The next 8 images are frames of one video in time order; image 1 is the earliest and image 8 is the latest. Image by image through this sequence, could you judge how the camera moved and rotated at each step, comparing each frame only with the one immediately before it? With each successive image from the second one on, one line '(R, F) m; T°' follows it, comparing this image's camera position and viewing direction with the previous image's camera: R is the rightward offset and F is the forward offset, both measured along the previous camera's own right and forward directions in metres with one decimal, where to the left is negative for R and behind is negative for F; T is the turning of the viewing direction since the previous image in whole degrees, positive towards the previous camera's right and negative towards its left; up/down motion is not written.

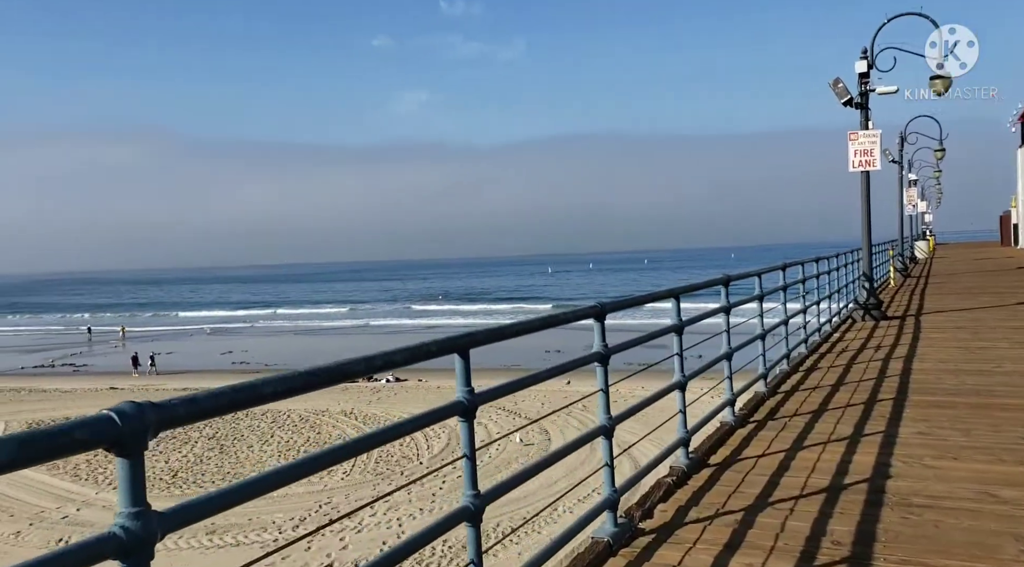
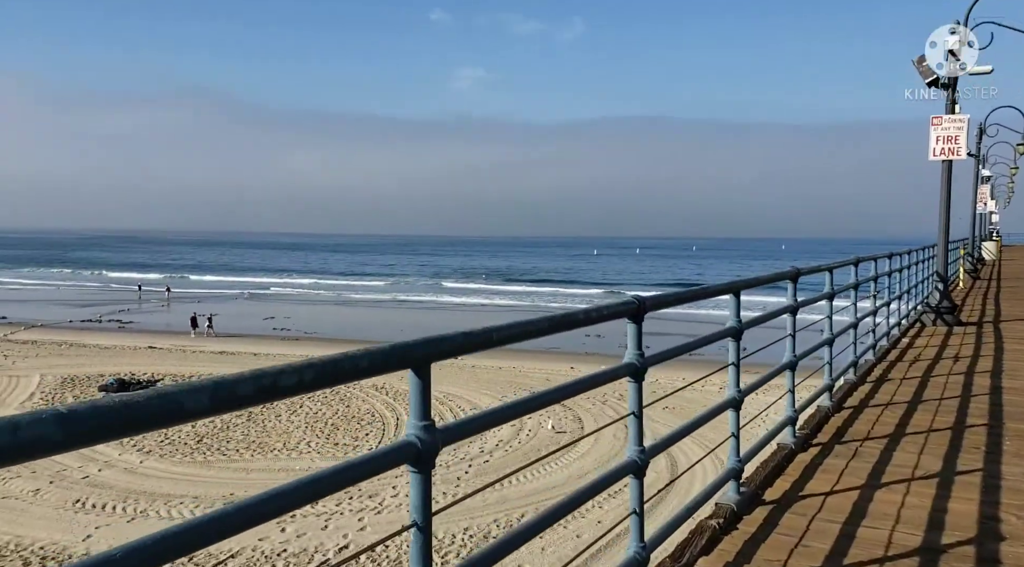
(+0.1, +0.6) m; -3°
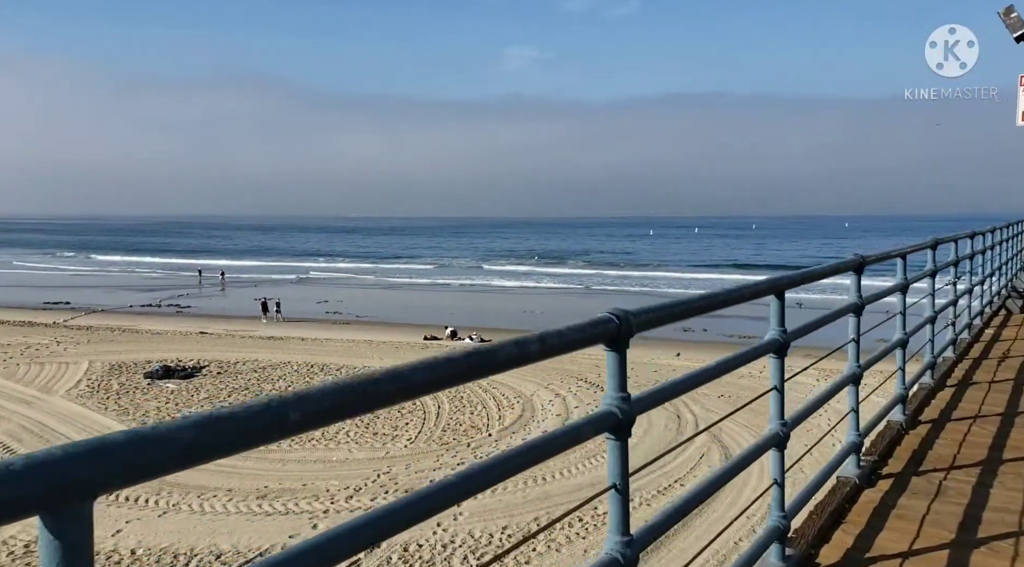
(+0.2, +0.6) m; -4°
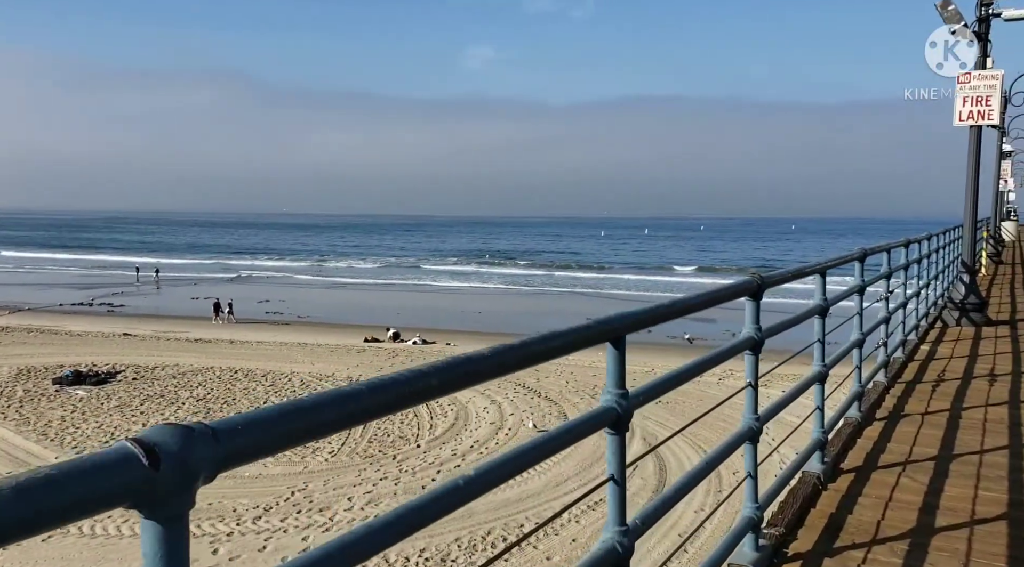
(+0.3, +0.6) m; +3°
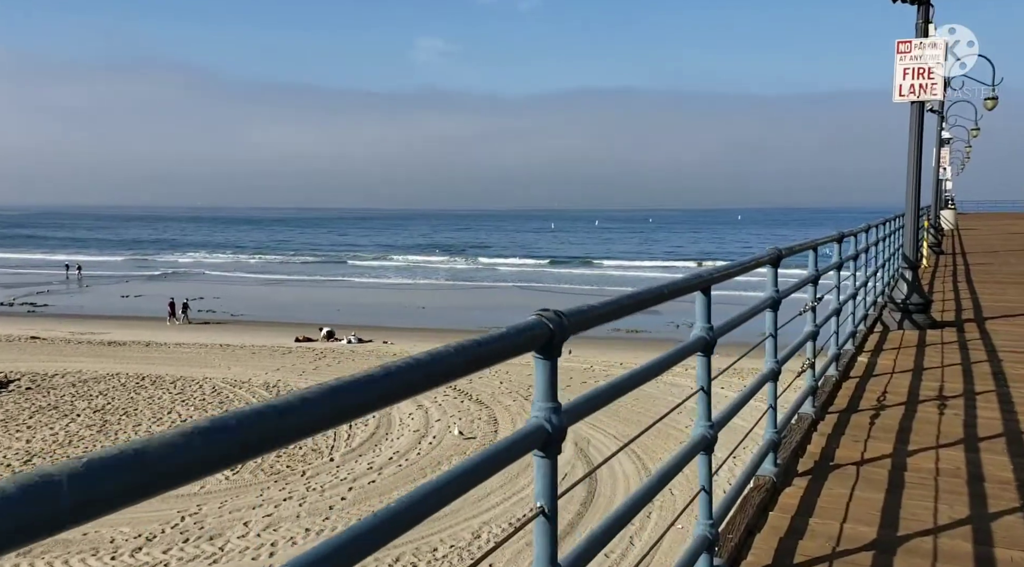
(+0.4, +0.8) m; +3°
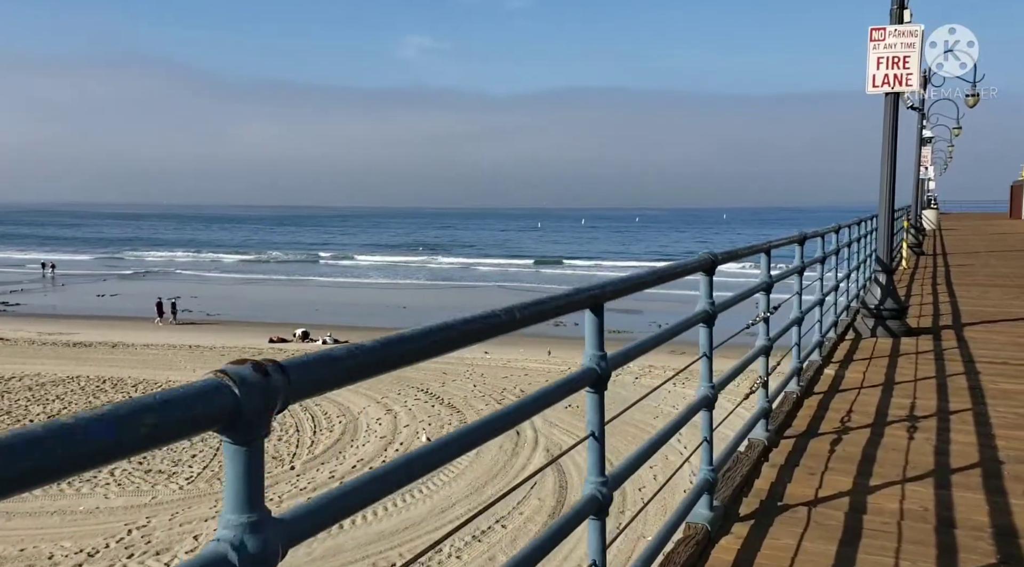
(+0.2, +0.4) m; +1°
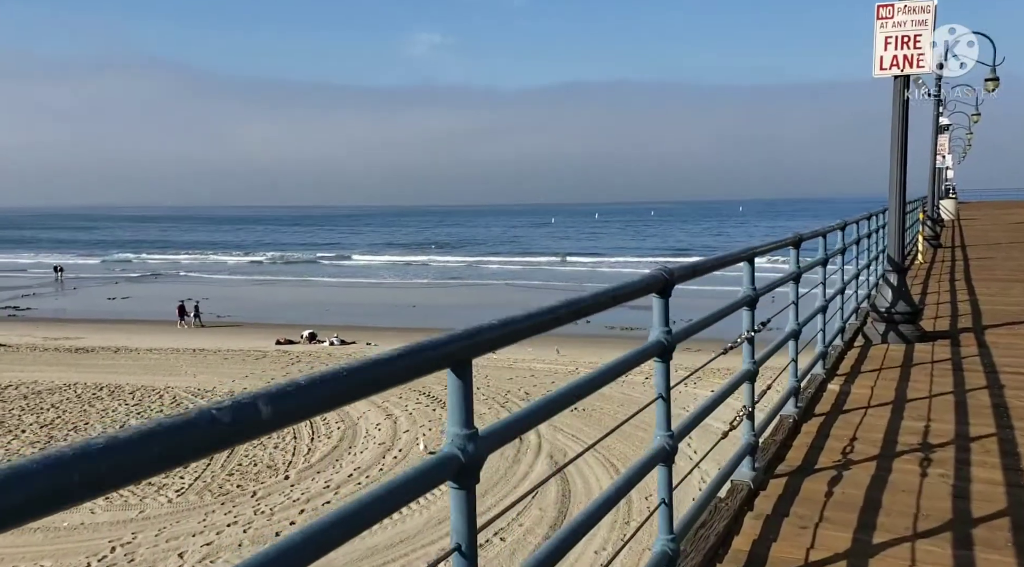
(+0.2, +0.4) m; -1°
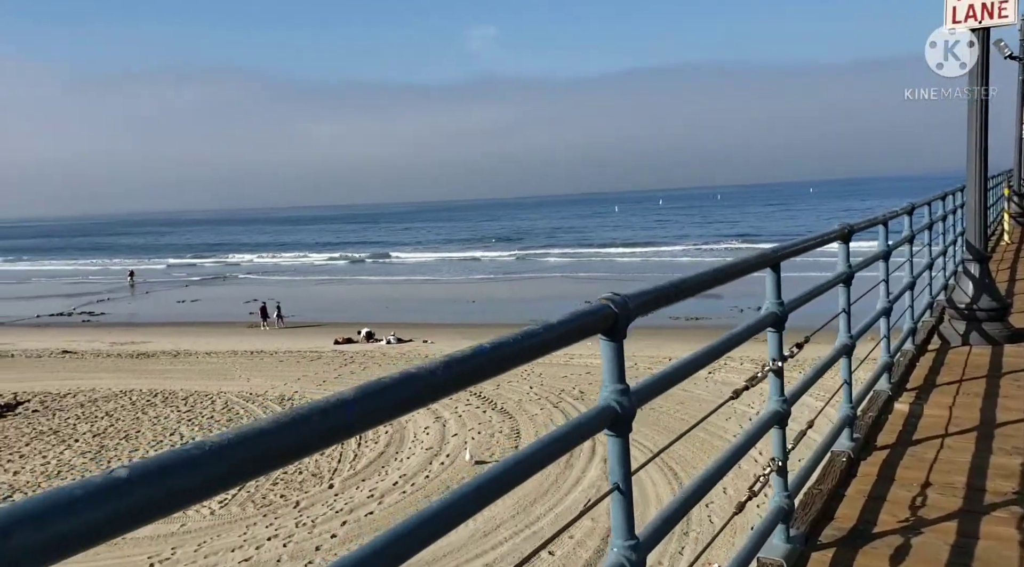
(+0.2, +0.6) m; -4°
